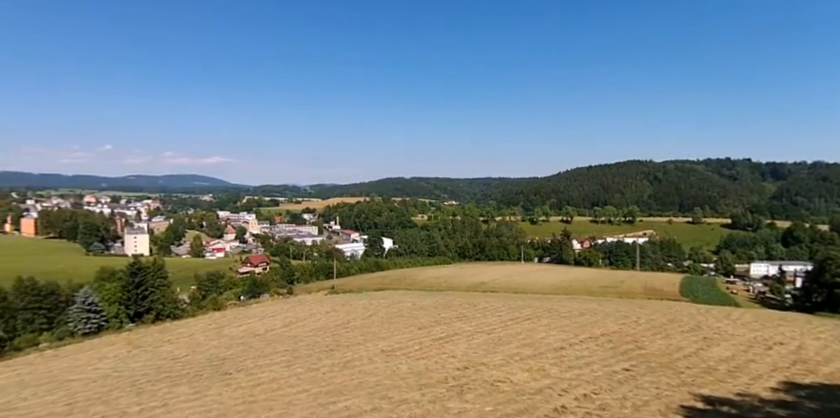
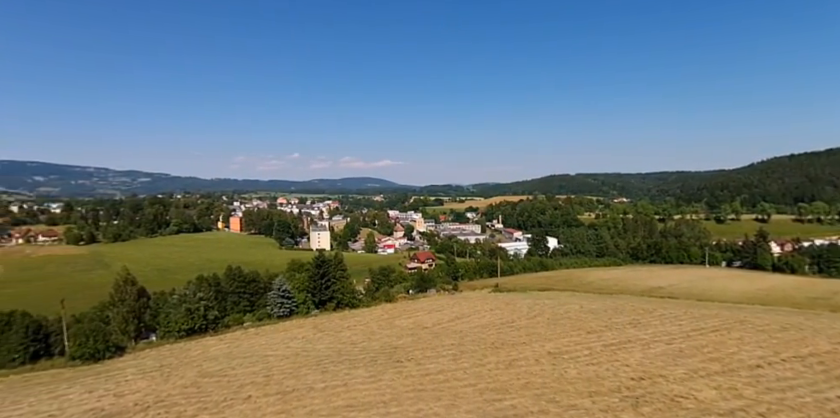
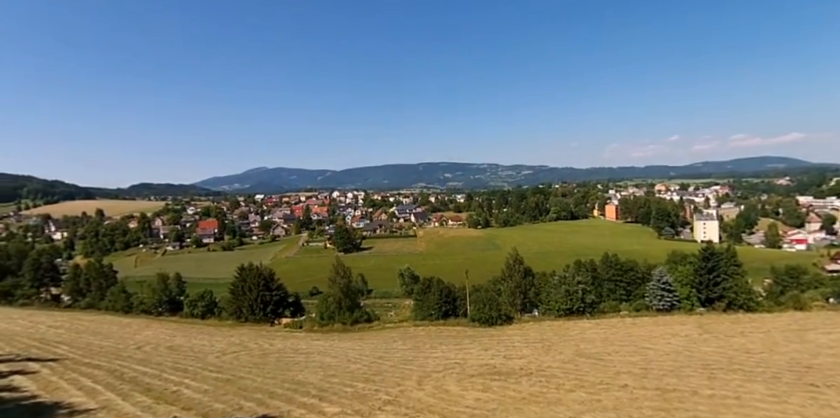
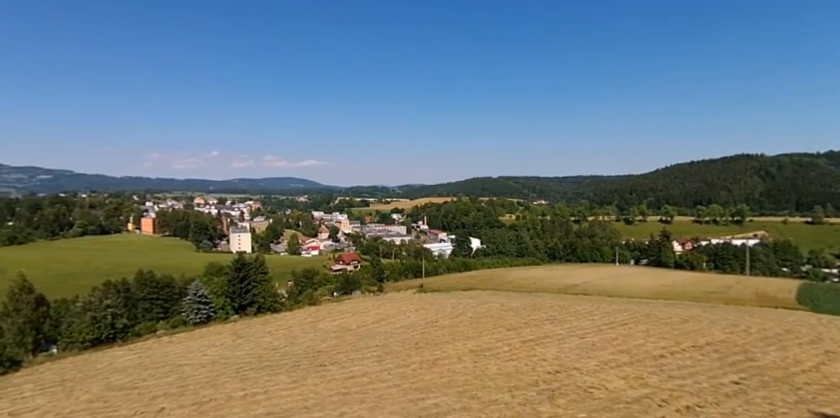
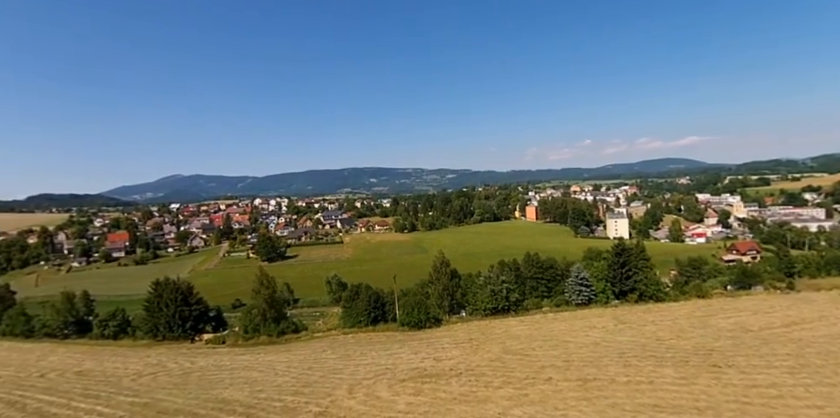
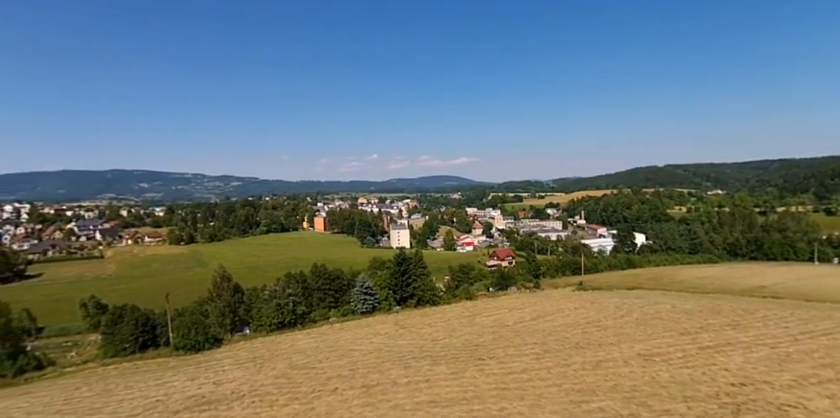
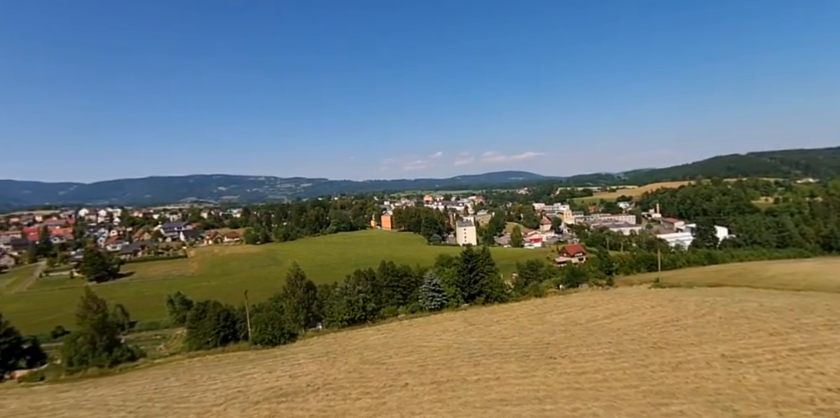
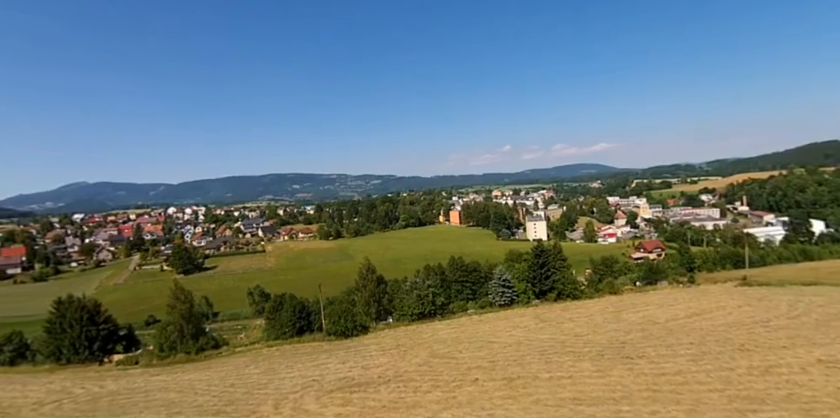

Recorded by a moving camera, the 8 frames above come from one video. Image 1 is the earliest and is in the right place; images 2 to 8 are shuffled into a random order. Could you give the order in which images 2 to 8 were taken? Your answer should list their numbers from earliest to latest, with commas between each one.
4, 2, 6, 7, 8, 5, 3
